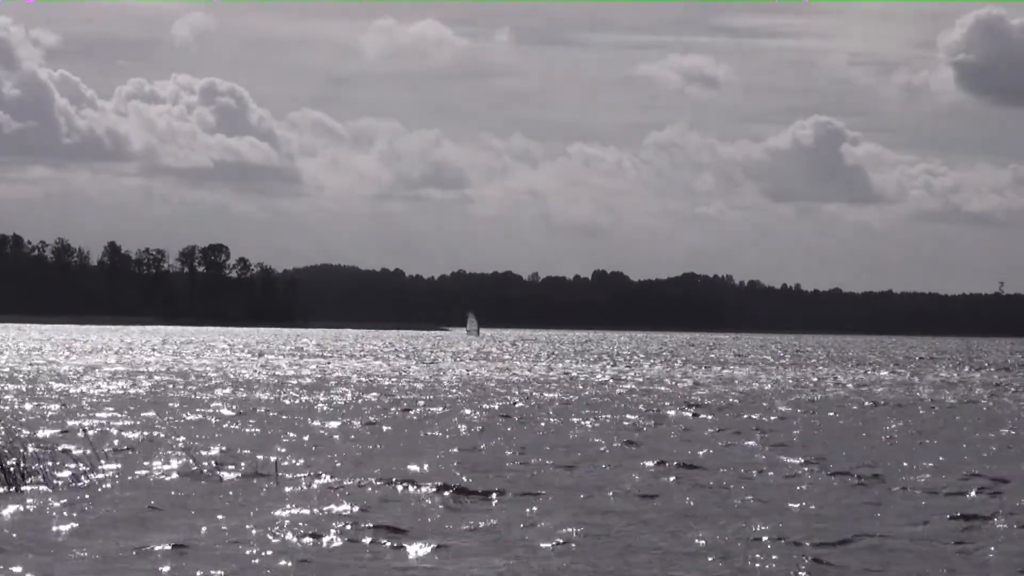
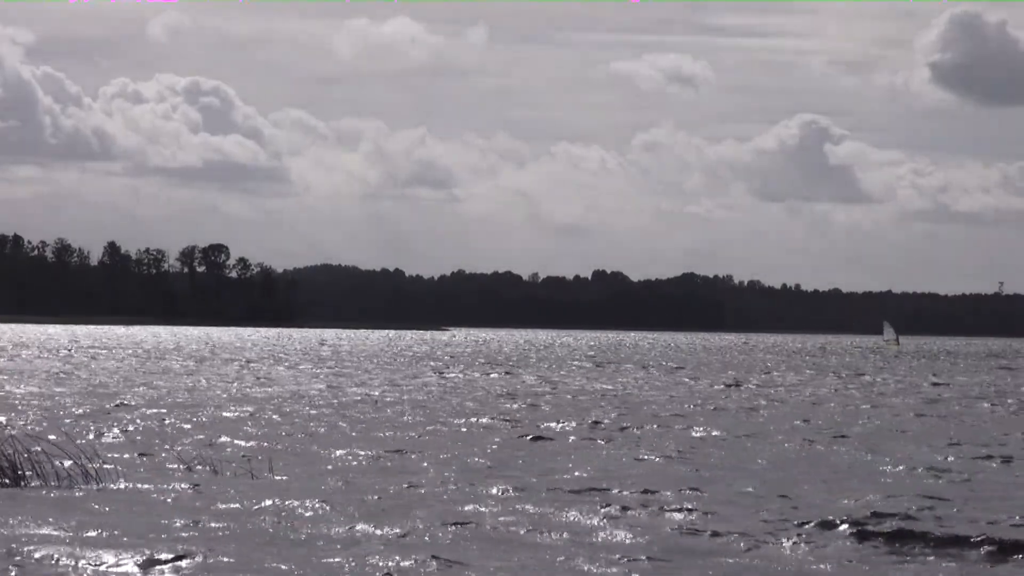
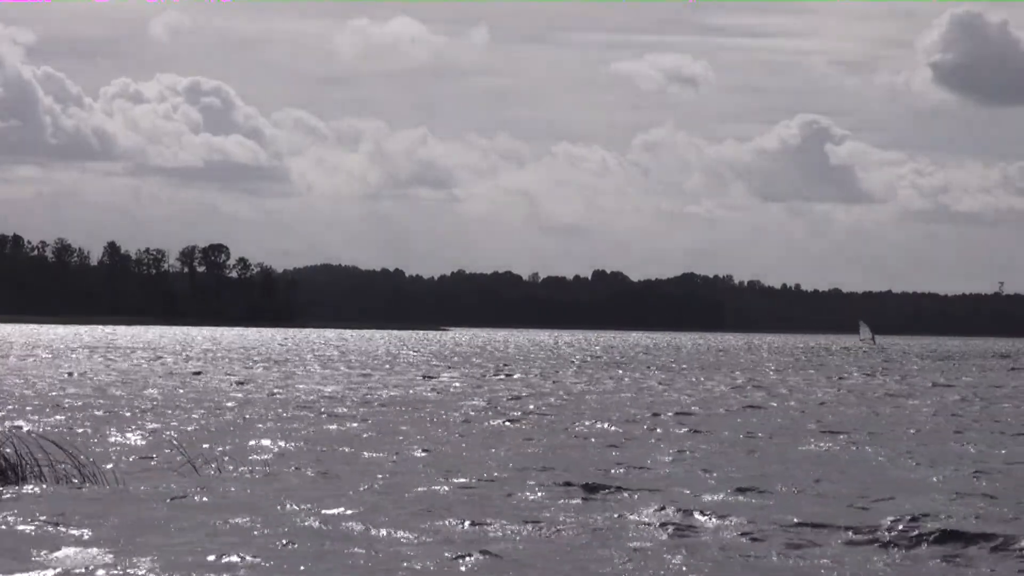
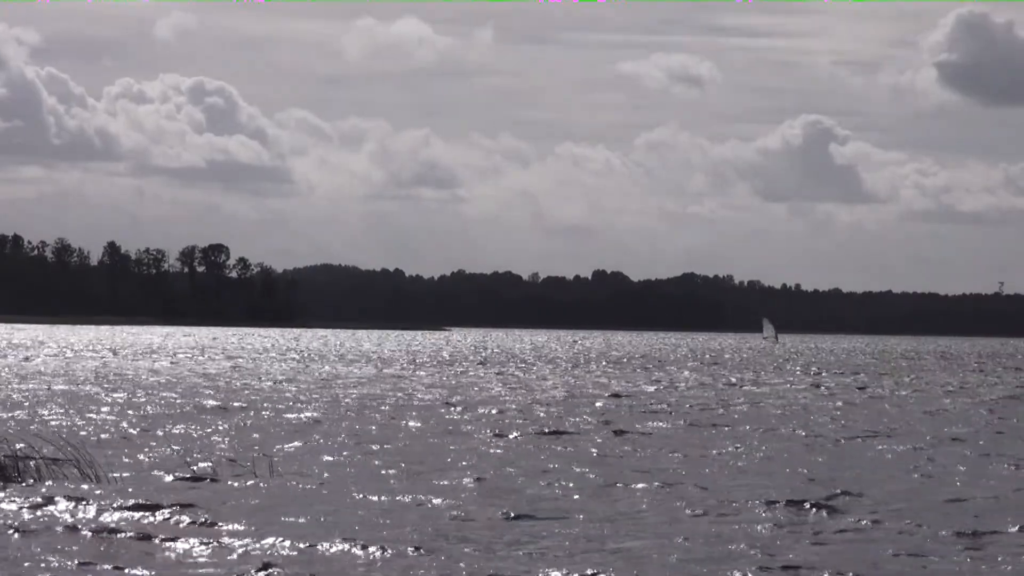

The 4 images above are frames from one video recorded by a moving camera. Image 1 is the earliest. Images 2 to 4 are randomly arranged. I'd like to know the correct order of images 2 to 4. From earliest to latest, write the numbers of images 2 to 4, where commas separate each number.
4, 3, 2
